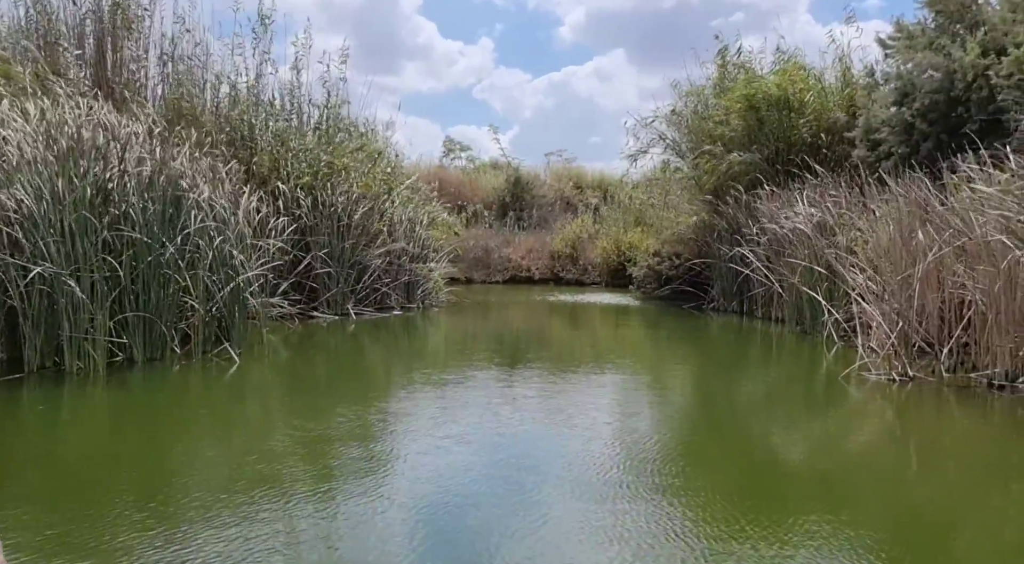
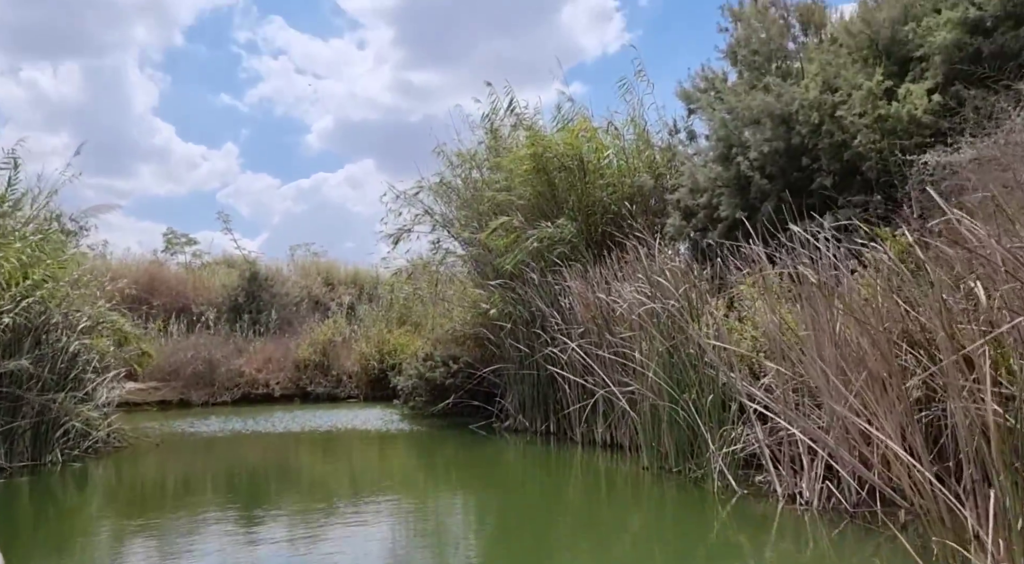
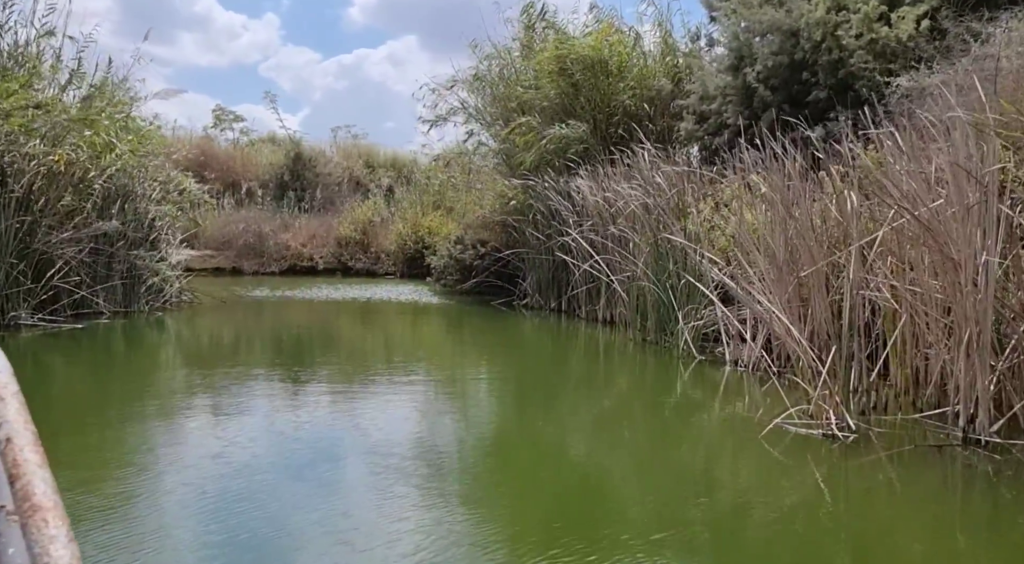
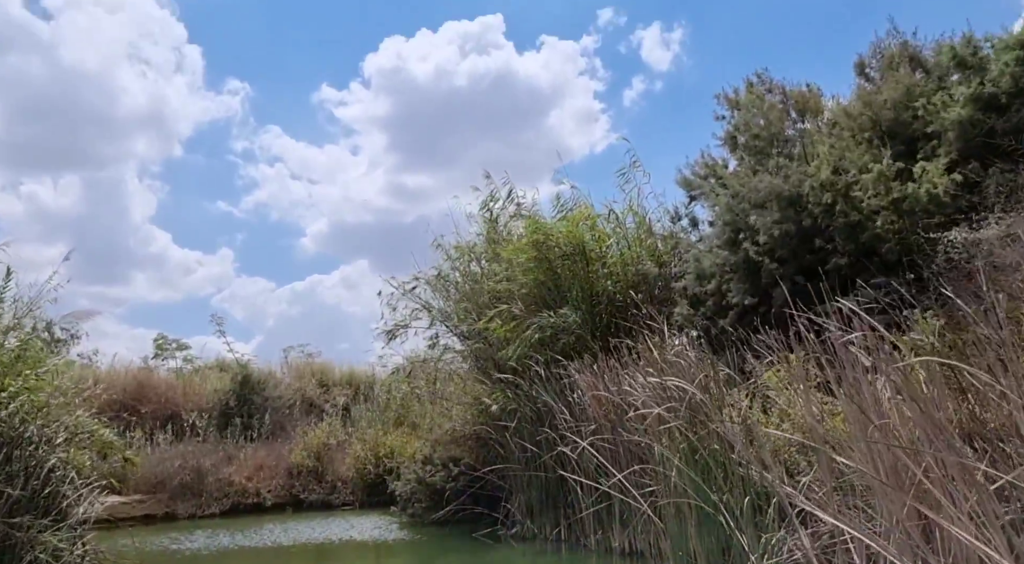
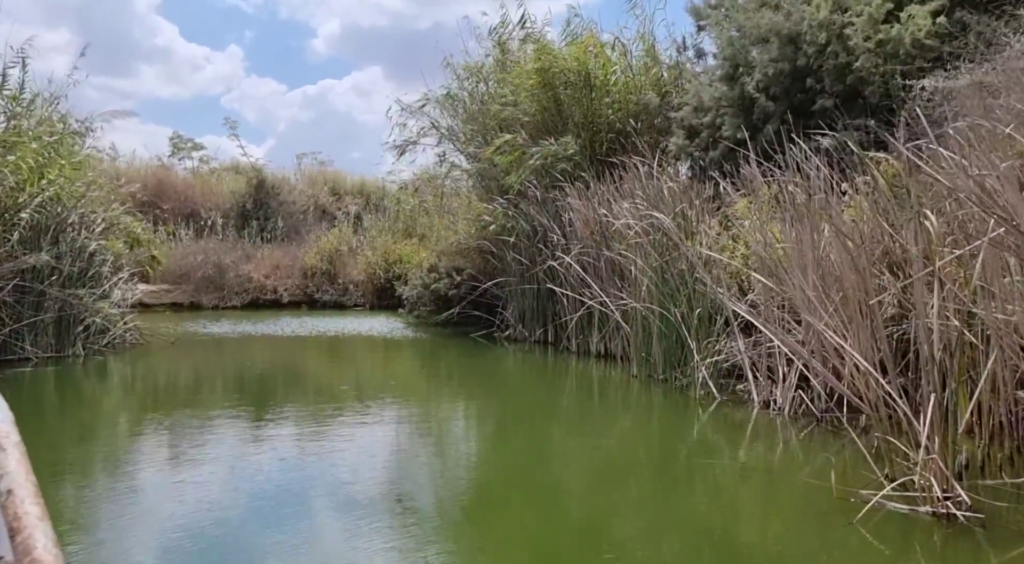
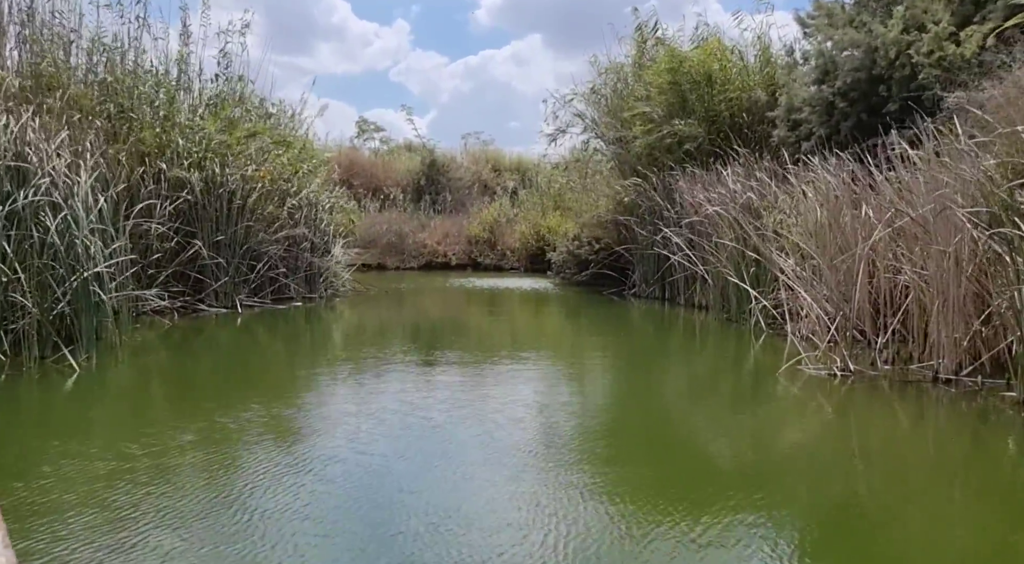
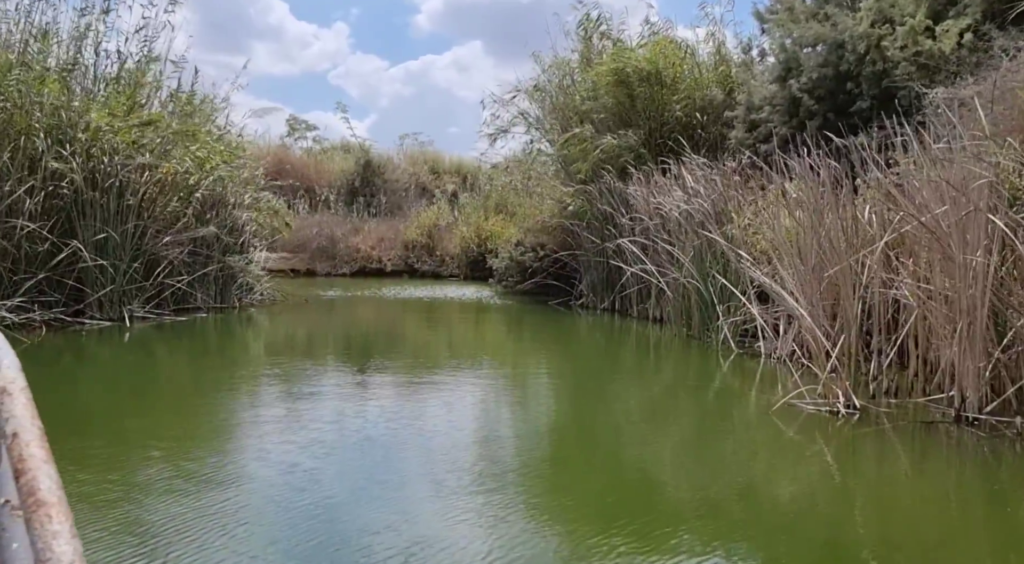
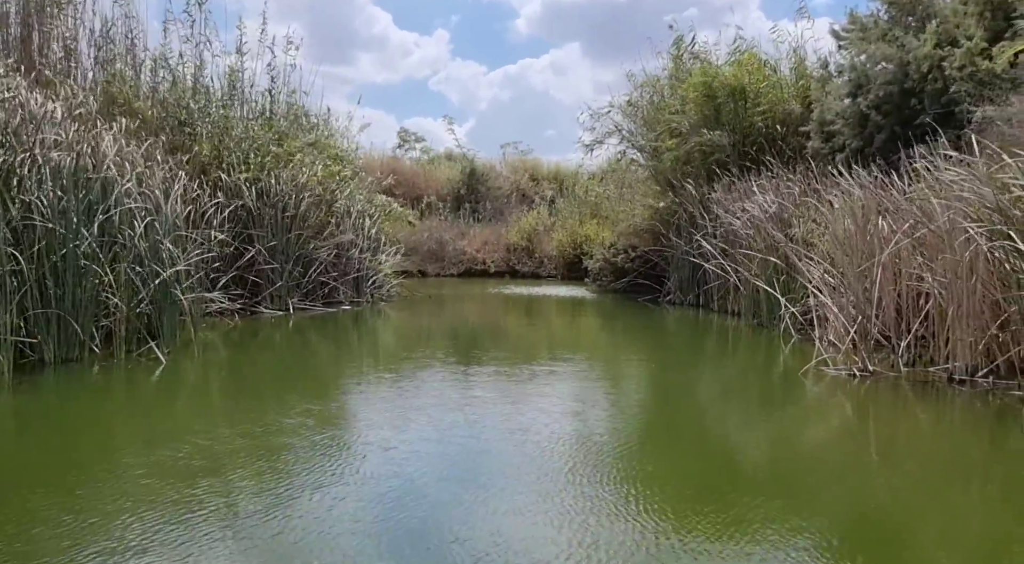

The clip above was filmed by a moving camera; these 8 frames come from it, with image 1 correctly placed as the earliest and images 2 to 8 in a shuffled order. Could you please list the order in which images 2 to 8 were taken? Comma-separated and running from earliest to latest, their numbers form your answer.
8, 6, 7, 3, 5, 2, 4
